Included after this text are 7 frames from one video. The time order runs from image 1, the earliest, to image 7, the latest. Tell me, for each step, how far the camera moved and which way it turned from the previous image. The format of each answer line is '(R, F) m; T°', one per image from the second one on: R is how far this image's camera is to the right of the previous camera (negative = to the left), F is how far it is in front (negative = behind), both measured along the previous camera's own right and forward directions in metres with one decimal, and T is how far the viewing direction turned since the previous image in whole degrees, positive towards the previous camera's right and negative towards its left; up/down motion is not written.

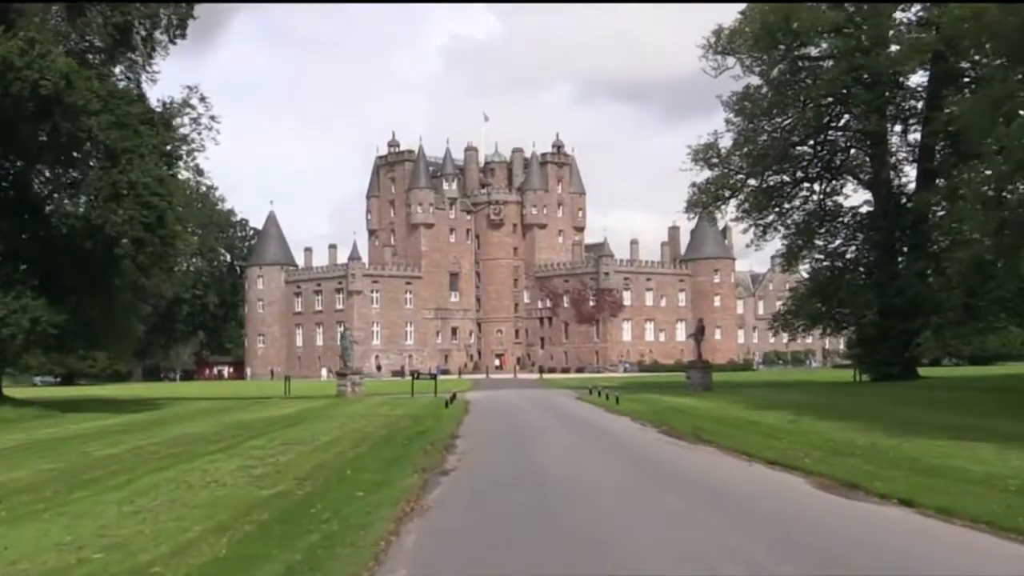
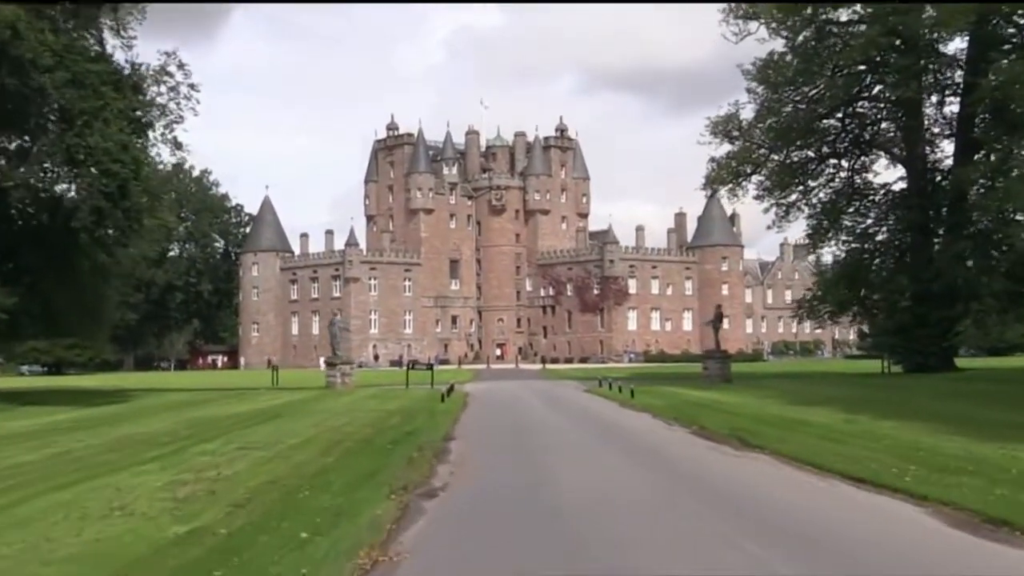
(-0.1, +3.9) m; 0°
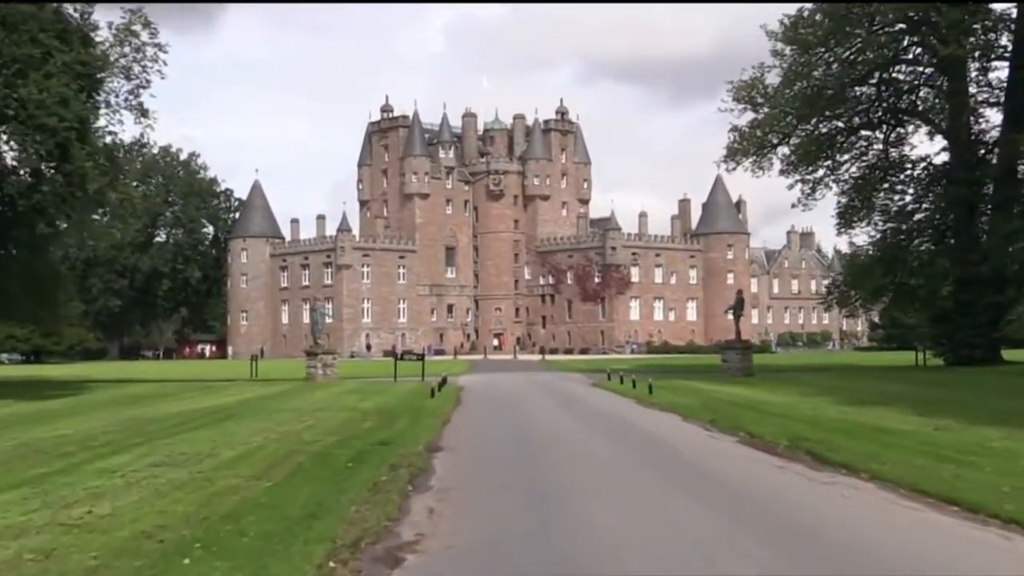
(-0.1, +4.6) m; 0°
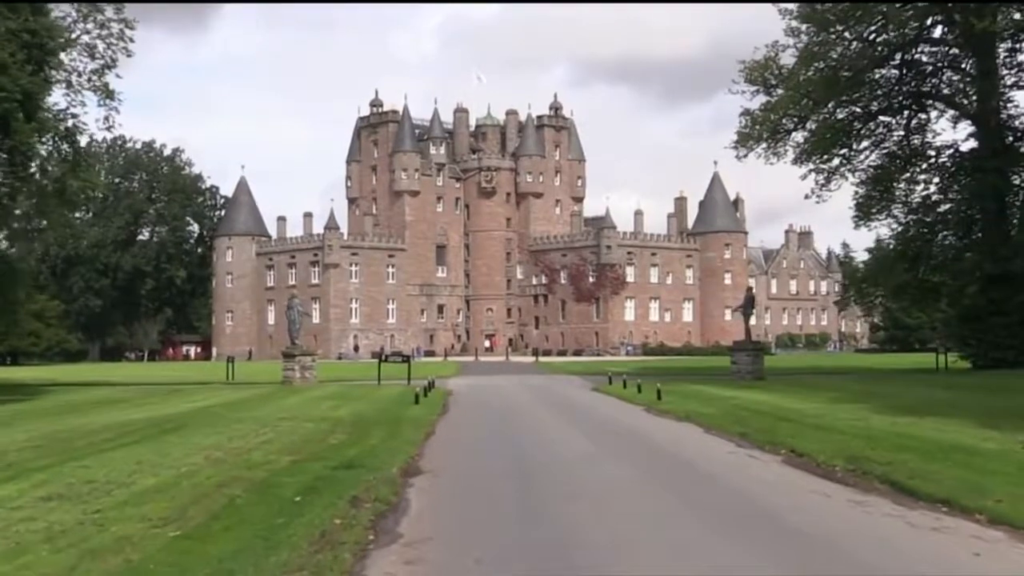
(-0.1, +3.2) m; 0°
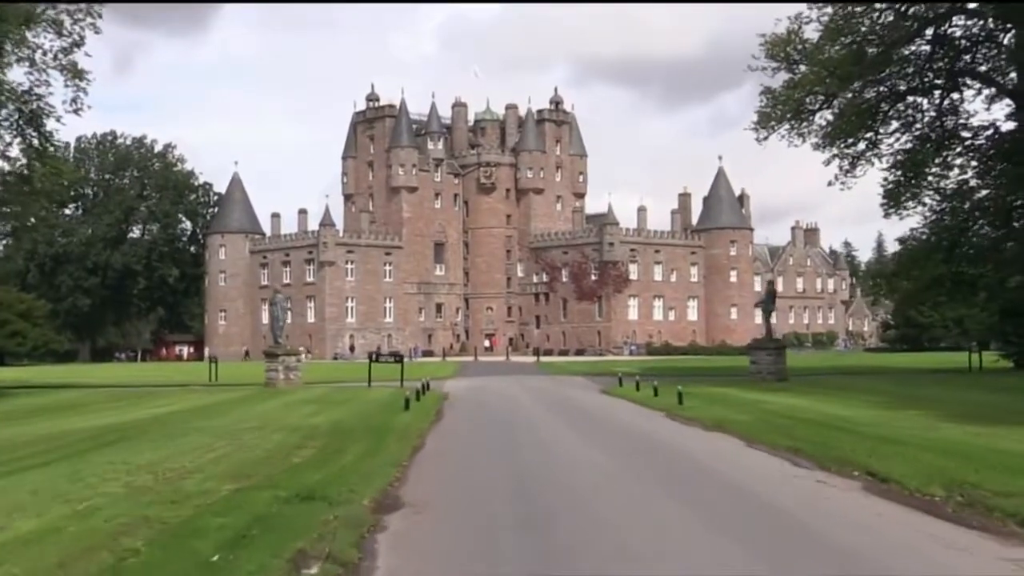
(-0.1, +3.1) m; 0°
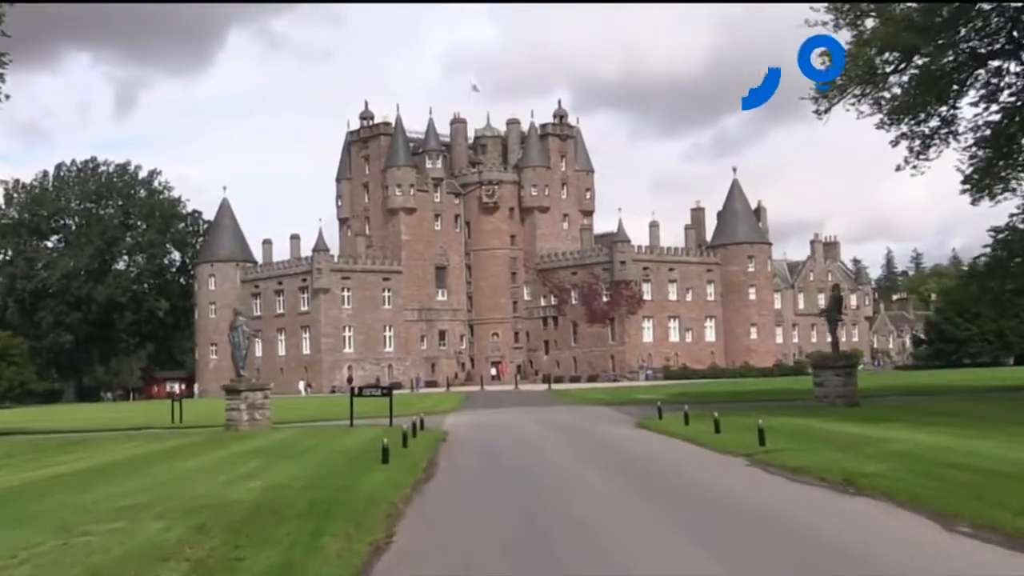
(-0.2, +6.7) m; 0°
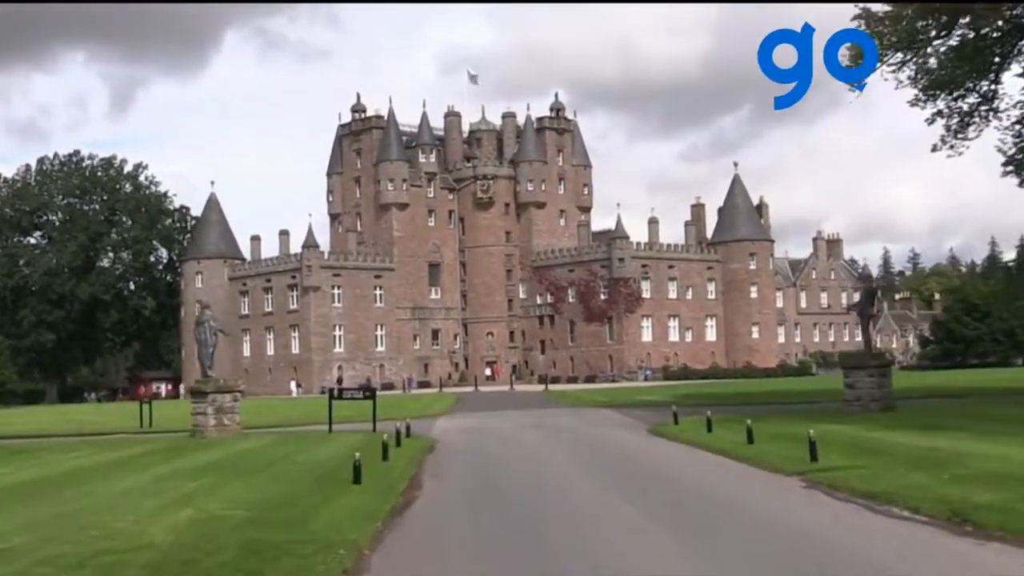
(-0.1, +3.1) m; 0°
